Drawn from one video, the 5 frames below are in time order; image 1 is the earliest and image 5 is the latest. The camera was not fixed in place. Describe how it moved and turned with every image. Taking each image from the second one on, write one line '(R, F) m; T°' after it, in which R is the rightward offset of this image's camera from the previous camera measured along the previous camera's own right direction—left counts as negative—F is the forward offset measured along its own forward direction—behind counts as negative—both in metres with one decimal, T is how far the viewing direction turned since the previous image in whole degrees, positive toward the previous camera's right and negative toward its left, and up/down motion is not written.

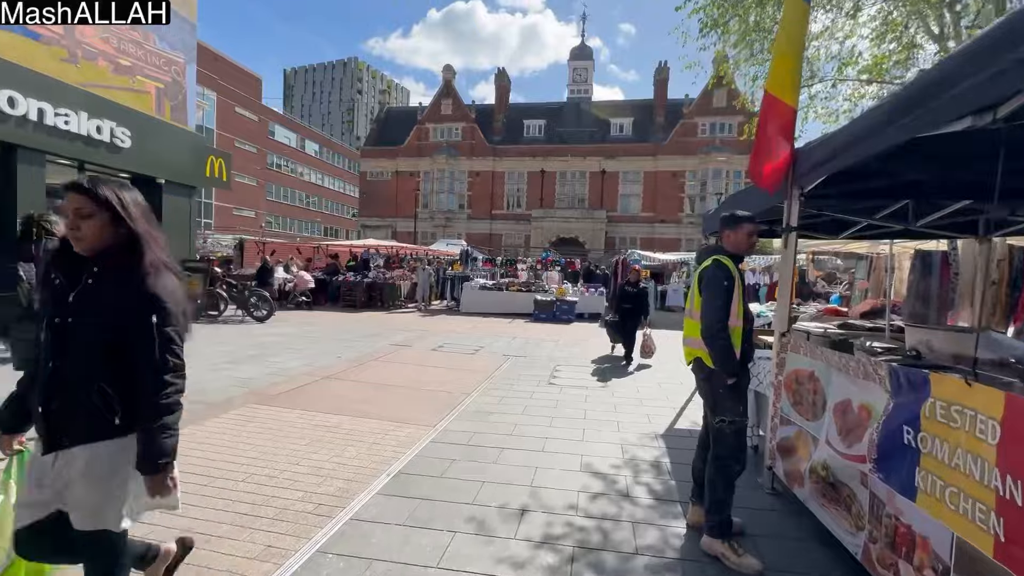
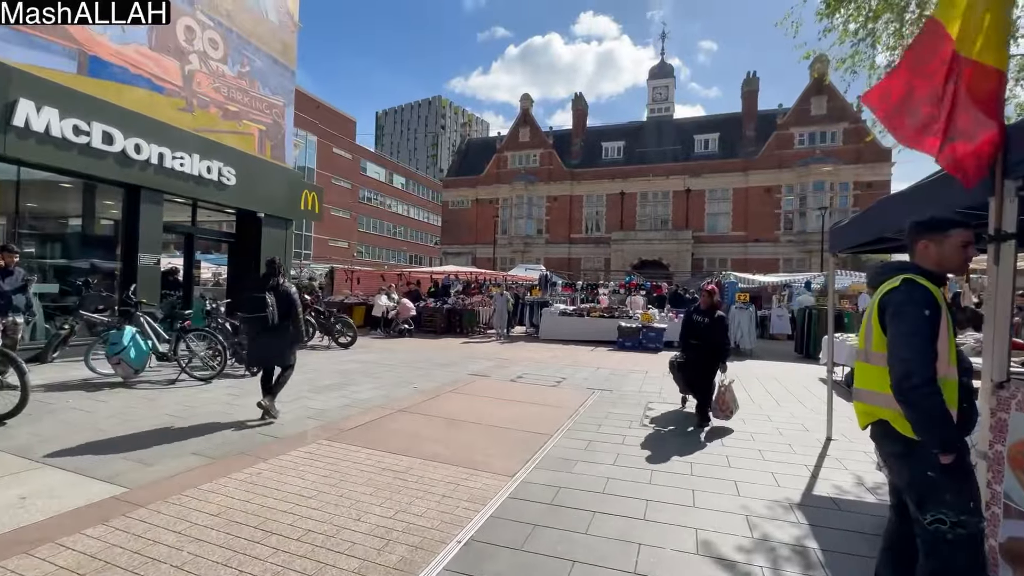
(-0.1, +0.6) m; -10°
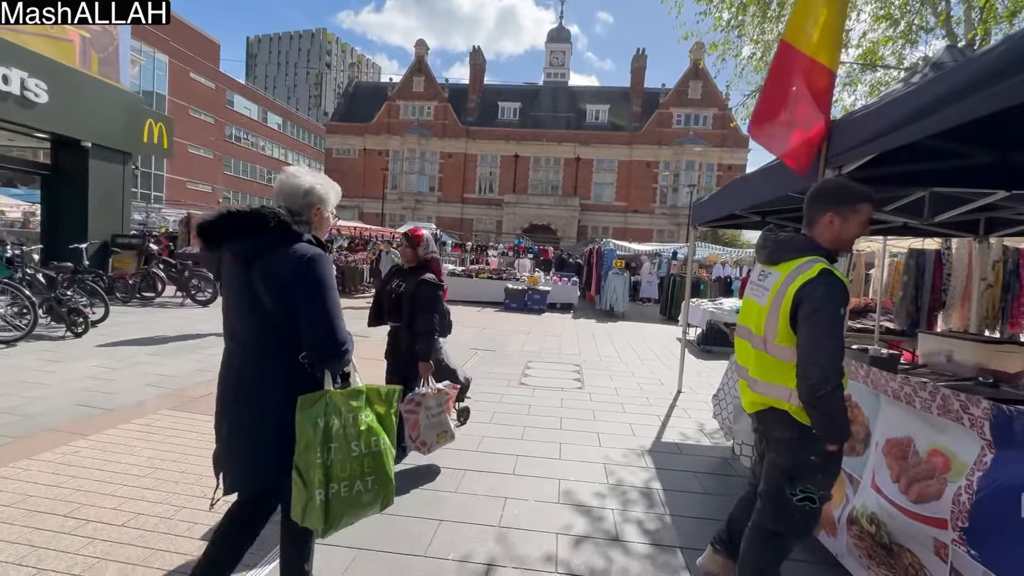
(+0.1, +0.1) m; +13°
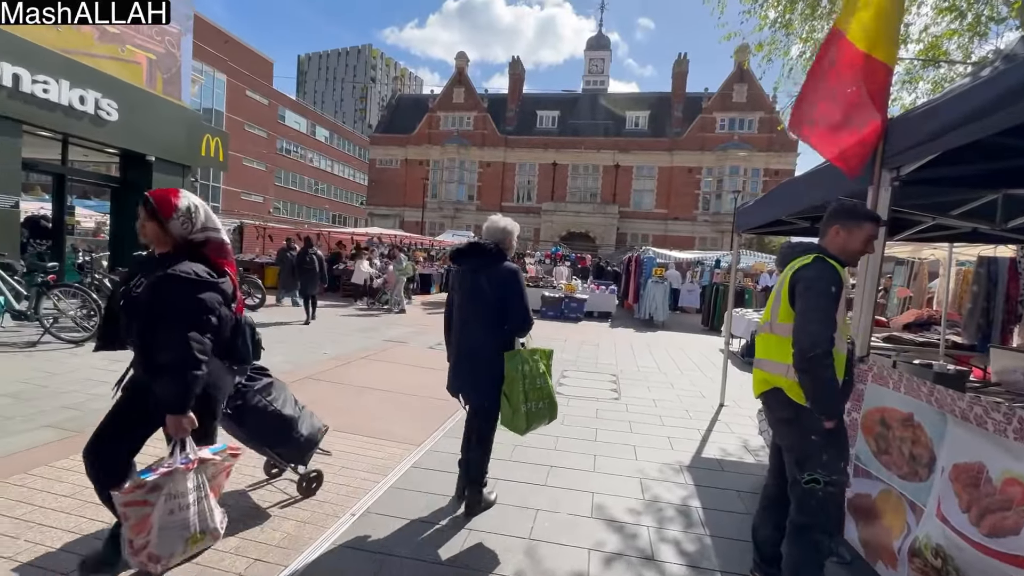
(0.0, 0.0) m; -5°
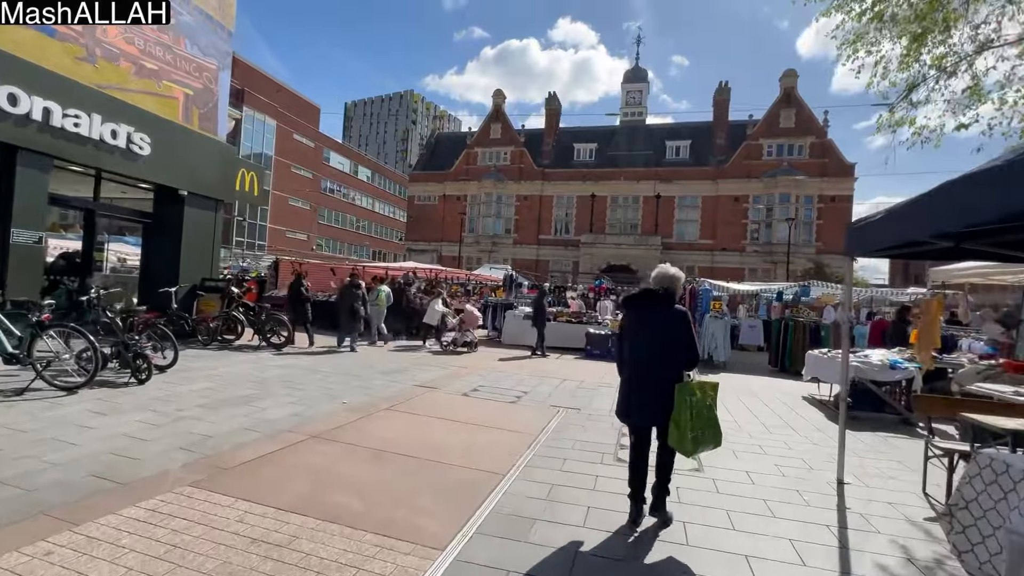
(-0.1, +1.1) m; -5°
